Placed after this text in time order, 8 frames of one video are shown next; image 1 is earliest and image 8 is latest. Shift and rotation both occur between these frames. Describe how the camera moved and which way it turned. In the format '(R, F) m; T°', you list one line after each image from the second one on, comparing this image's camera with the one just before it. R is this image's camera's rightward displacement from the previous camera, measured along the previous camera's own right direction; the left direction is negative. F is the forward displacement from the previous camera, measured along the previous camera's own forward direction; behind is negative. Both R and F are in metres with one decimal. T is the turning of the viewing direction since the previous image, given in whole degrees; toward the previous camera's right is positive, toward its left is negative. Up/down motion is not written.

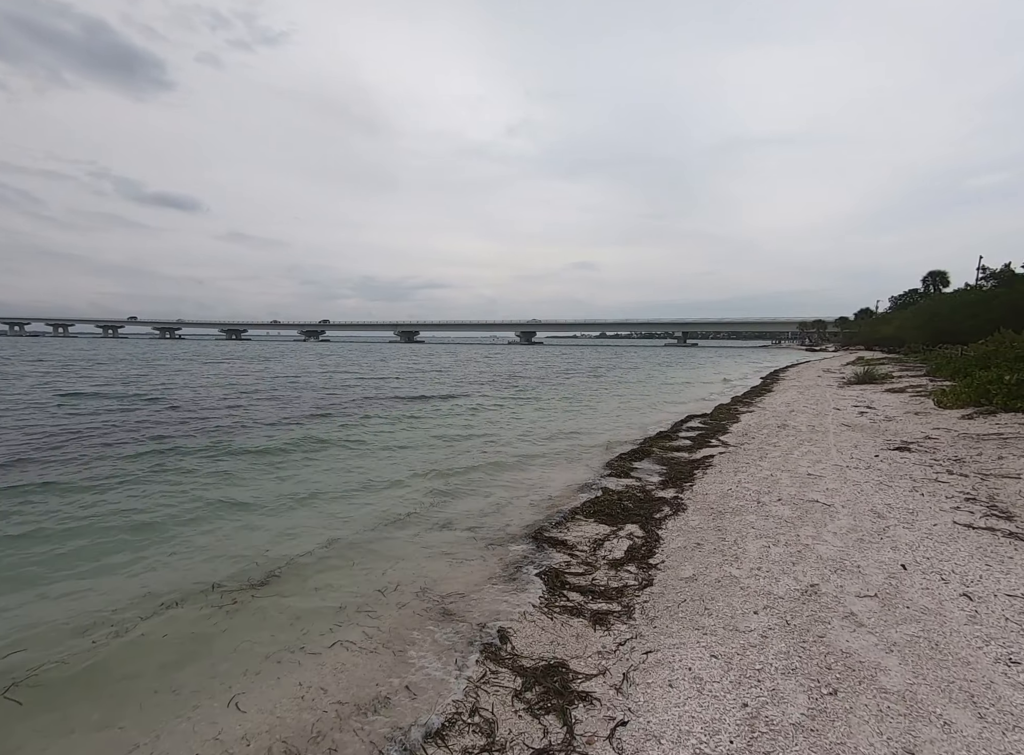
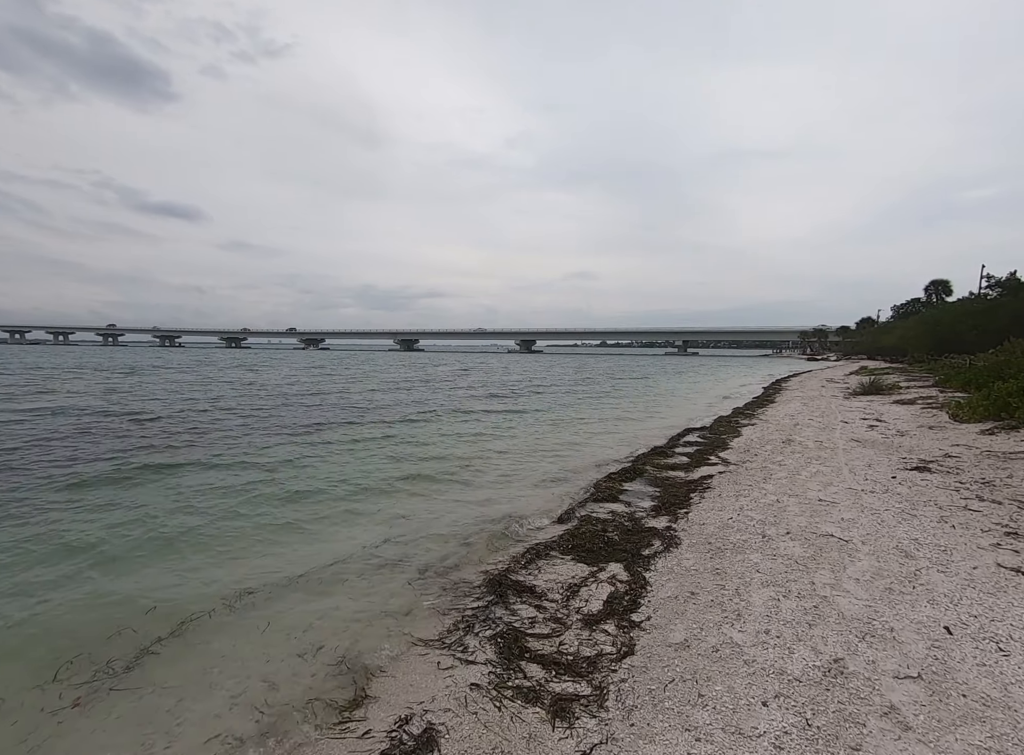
(+0.5, +1.2) m; 0°
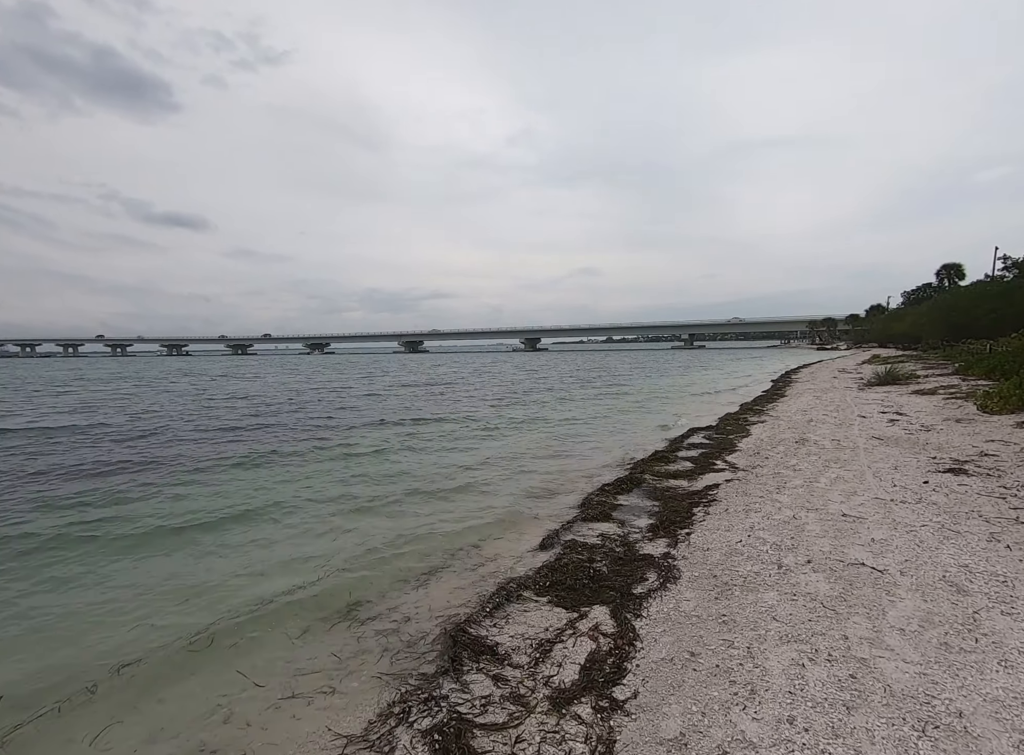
(+0.6, +1.2) m; -1°
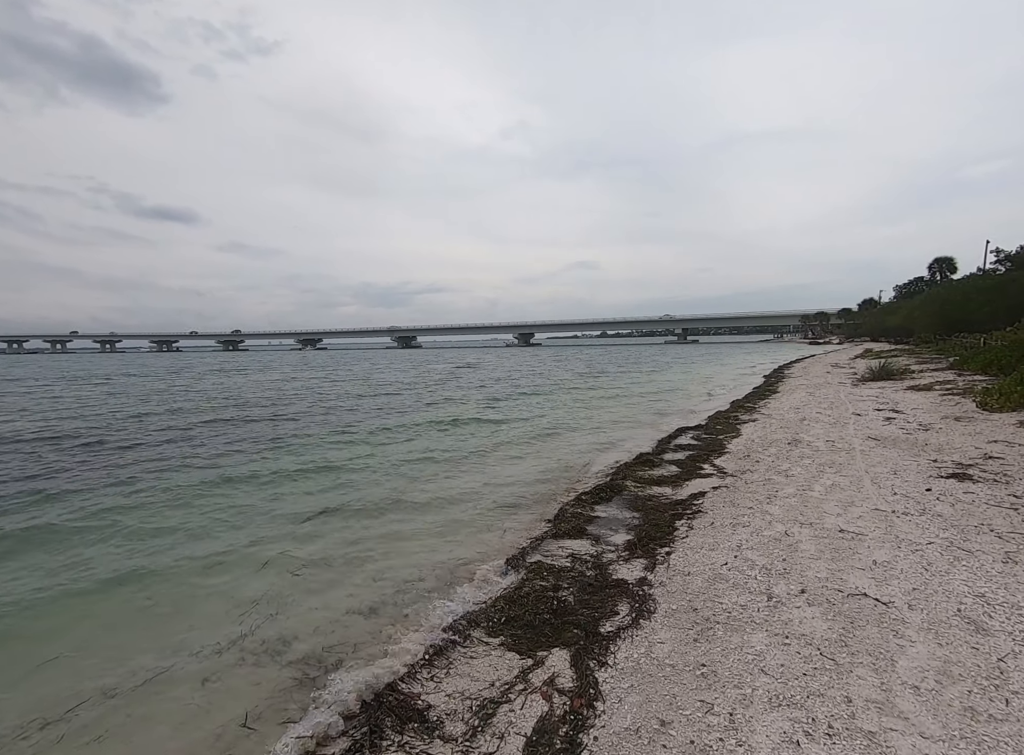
(+0.5, +0.9) m; +1°
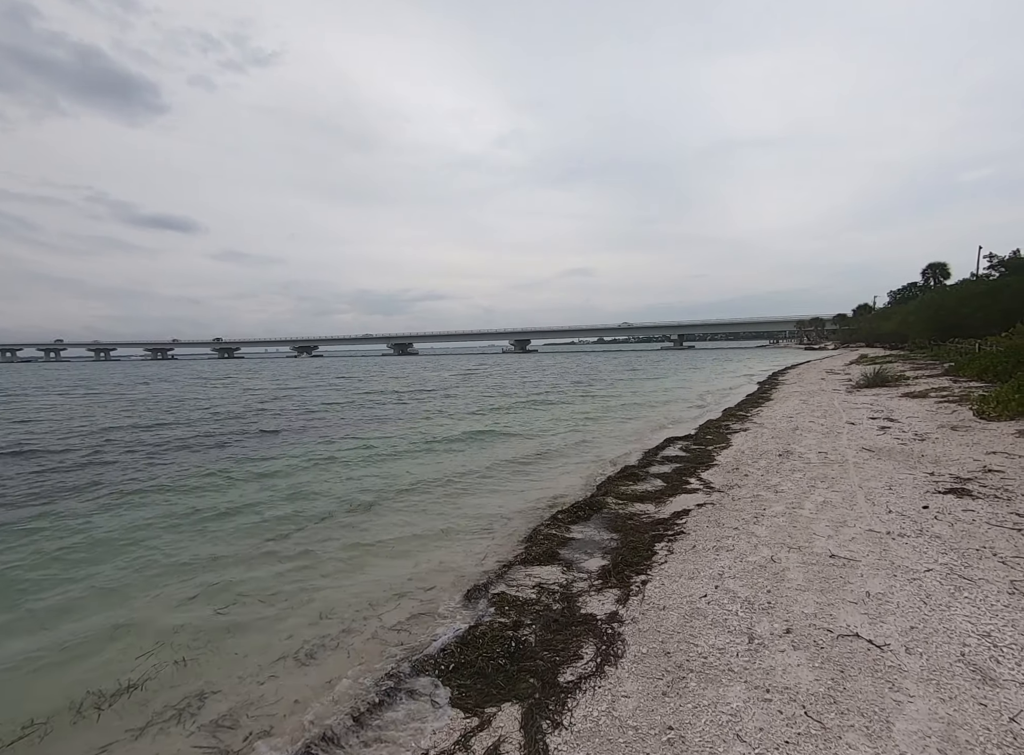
(+0.4, +0.6) m; 0°
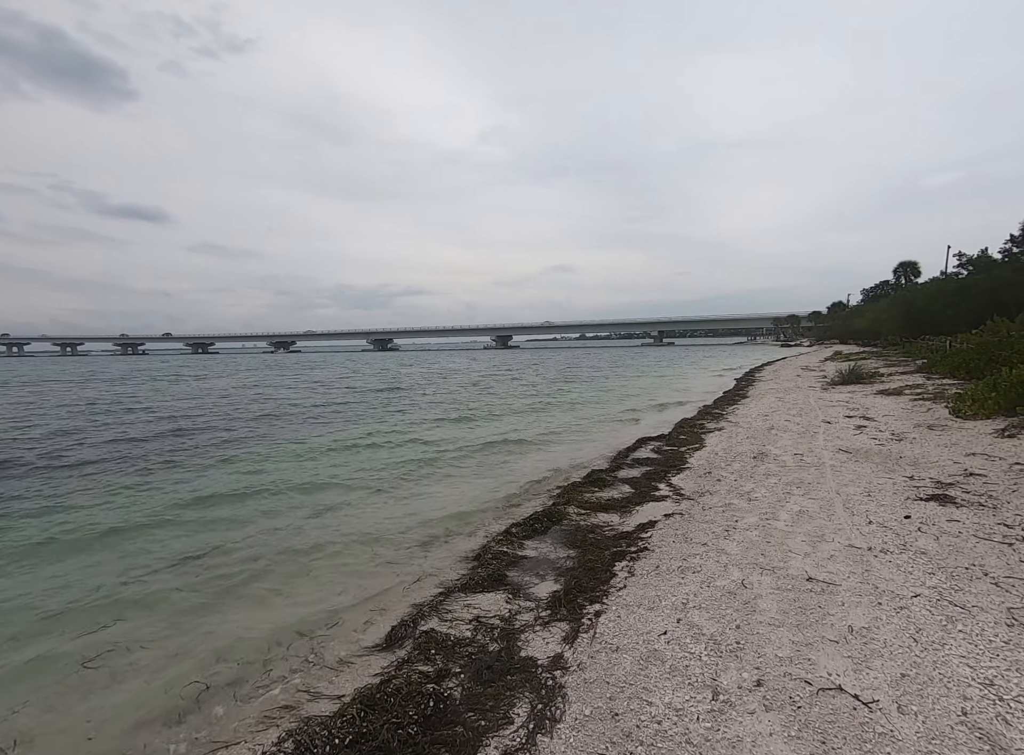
(+0.5, +0.9) m; +2°
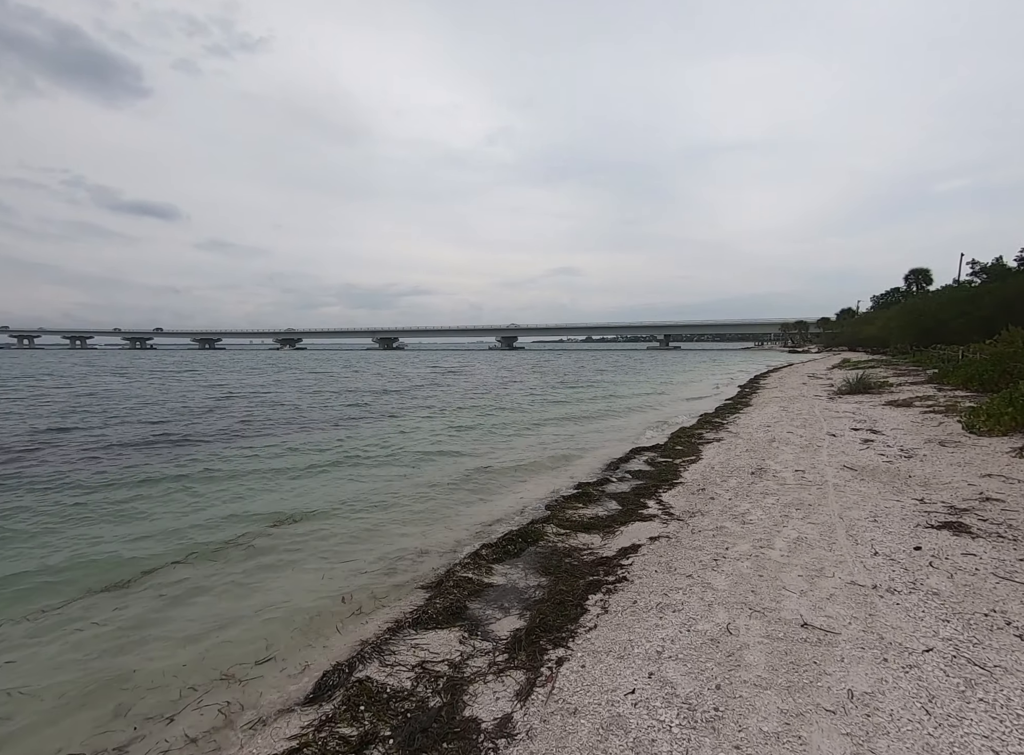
(+0.5, +0.7) m; -1°
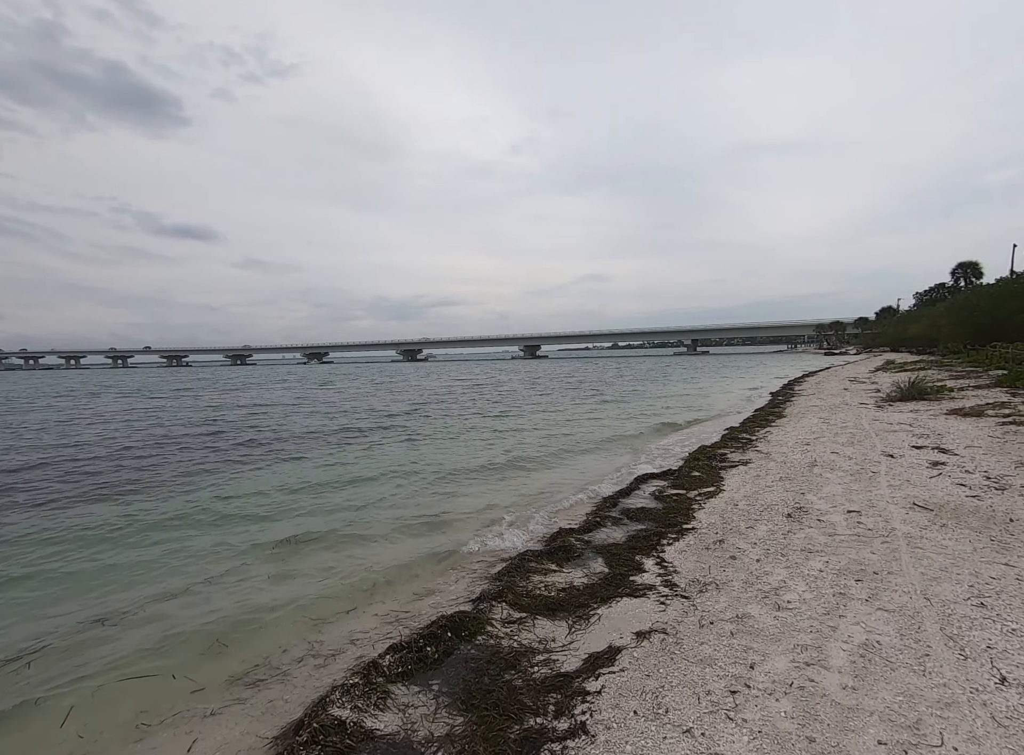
(+1.1, +2.5) m; -3°
